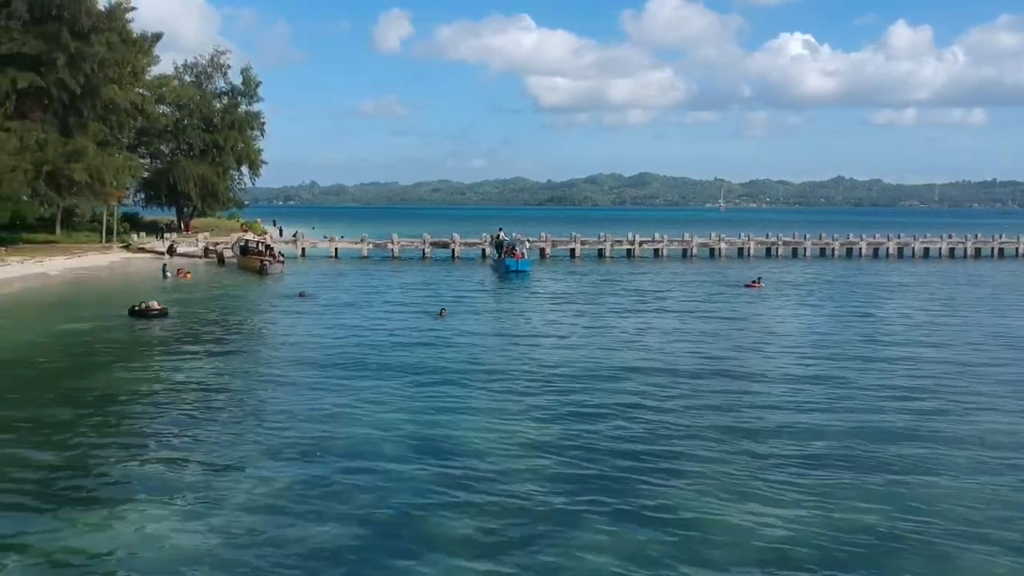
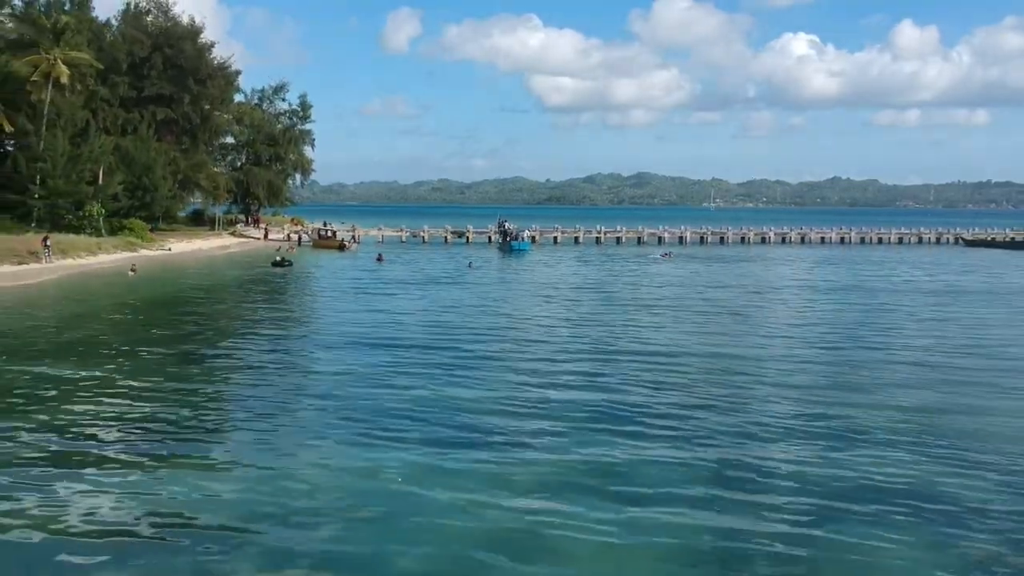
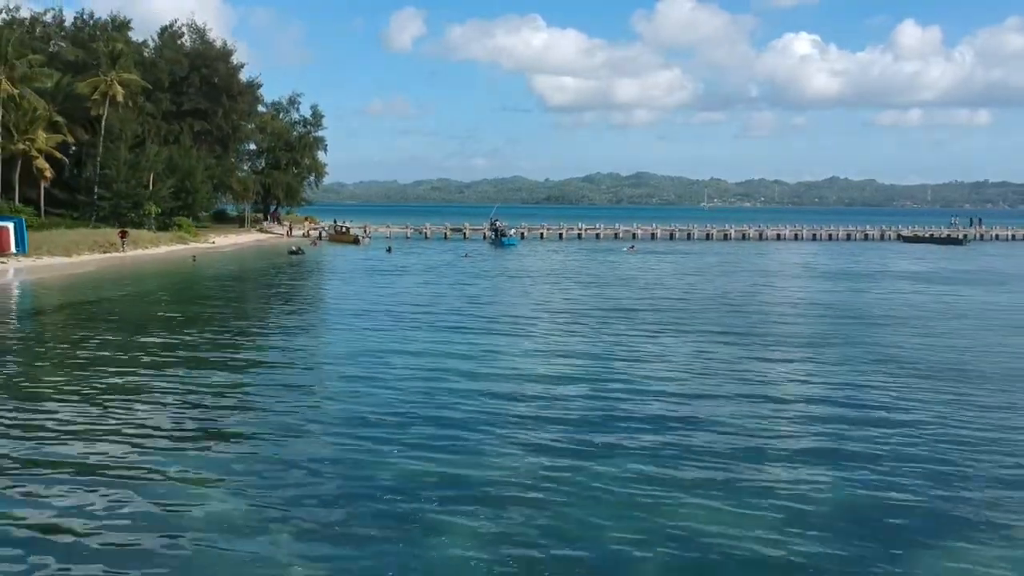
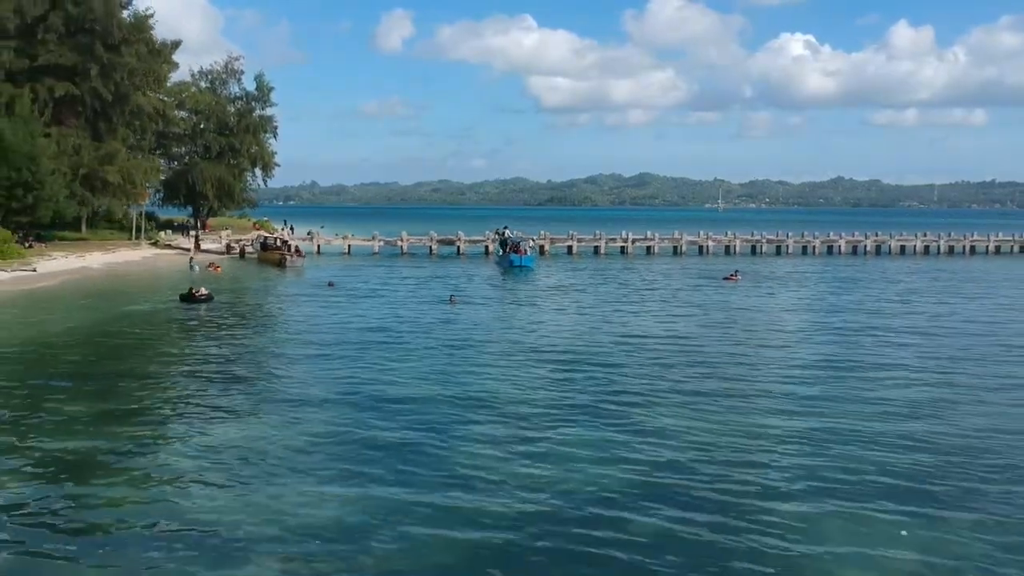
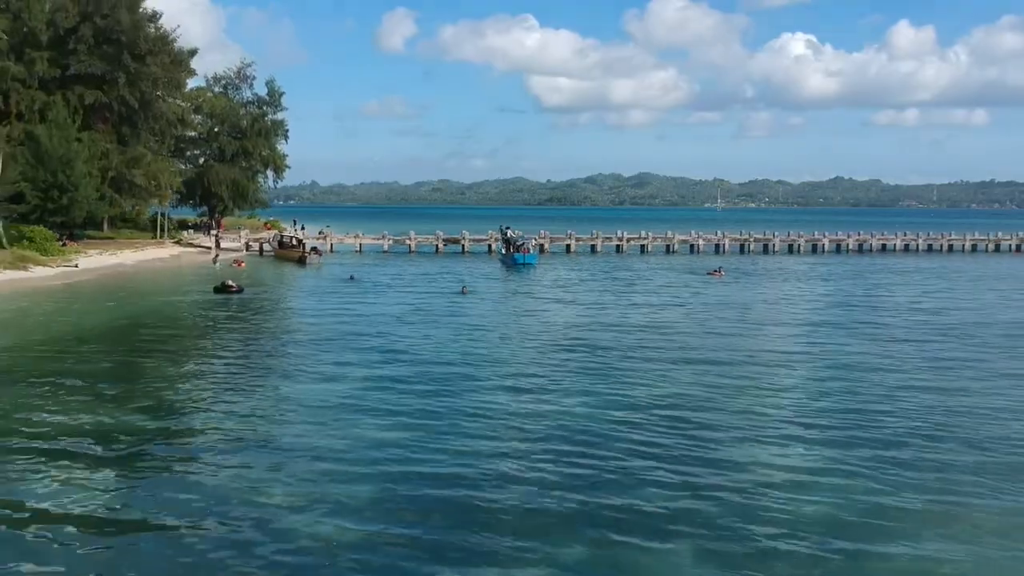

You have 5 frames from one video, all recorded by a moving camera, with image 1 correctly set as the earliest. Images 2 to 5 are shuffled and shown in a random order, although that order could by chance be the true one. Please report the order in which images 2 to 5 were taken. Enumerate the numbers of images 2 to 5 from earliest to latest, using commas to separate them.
4, 5, 2, 3
